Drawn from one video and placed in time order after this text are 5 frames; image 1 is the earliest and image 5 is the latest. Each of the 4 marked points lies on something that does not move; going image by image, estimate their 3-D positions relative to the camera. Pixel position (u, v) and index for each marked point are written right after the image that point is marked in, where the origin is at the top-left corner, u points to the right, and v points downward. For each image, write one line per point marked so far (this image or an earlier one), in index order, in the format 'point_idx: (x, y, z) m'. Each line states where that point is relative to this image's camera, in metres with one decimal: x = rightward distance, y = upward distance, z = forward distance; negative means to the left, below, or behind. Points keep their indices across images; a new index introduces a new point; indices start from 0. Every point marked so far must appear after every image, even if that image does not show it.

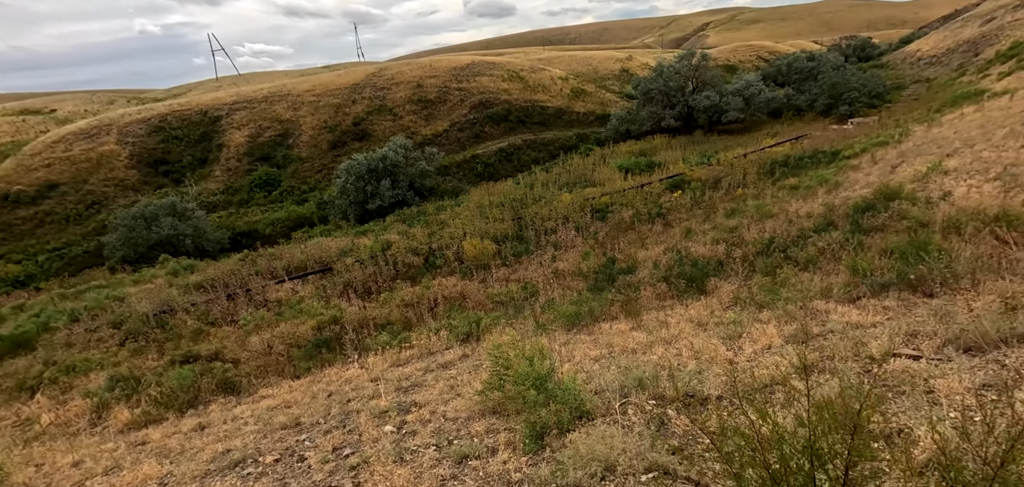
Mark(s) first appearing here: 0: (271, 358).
0: (-3.7, -1.7, +7.9) m
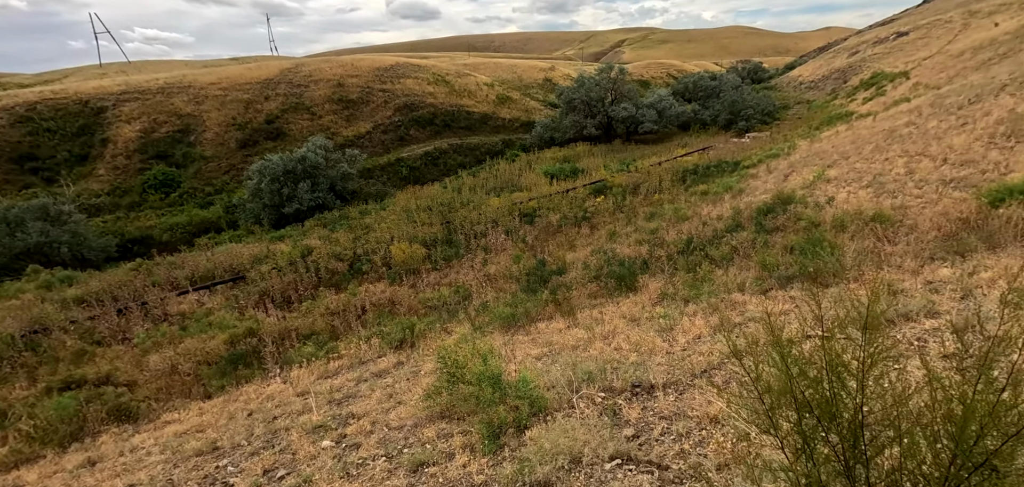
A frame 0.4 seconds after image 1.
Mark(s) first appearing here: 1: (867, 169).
0: (-4.5, -1.8, +7.4) m
1: (+5.9, +1.2, +10.1) m
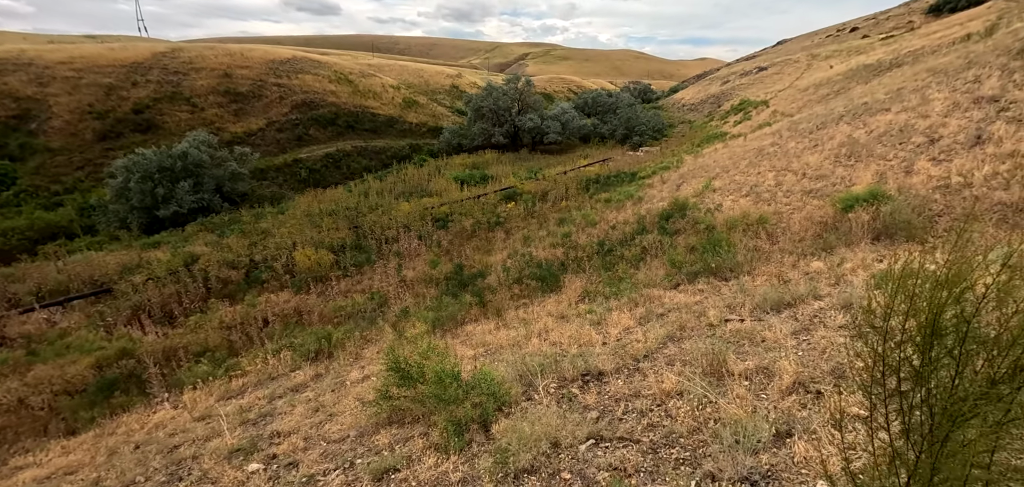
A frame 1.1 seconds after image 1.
0: (-5.4, -1.9, +6.7) m
1: (+4.4, +1.2, +11.0) m
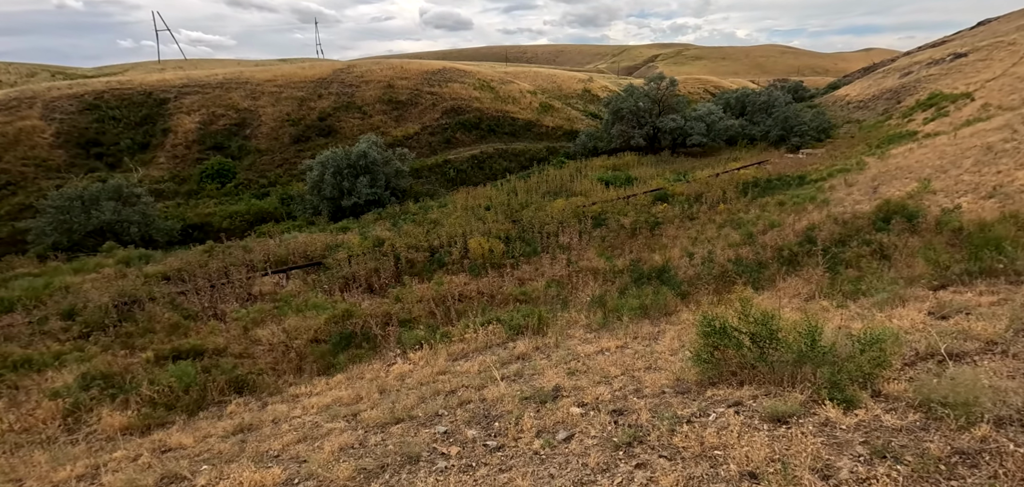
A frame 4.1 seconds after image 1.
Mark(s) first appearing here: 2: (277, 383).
0: (-3.0, -1.5, +7.7) m
1: (+7.7, +1.0, +9.6) m
2: (-2.9, -1.7, +7.1) m
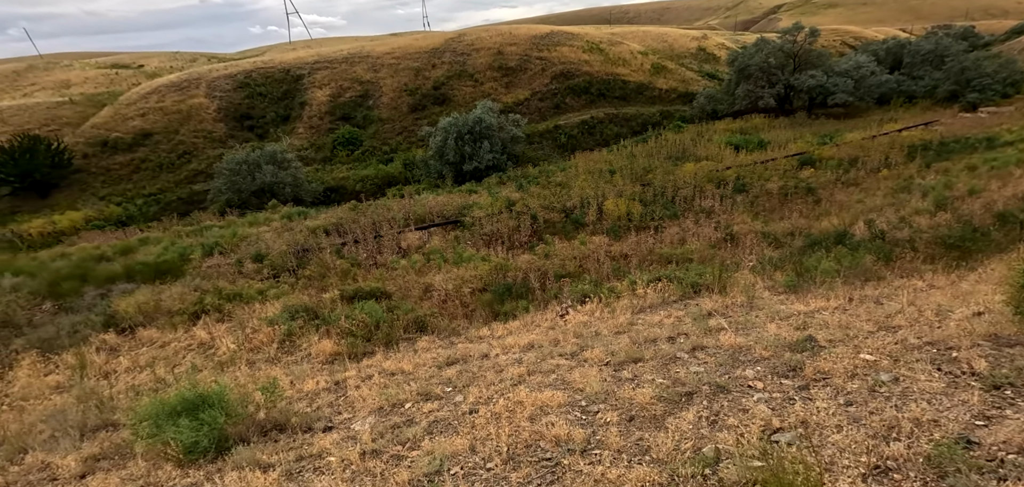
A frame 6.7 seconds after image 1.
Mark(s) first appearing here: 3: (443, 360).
0: (-0.7, -0.8, +8.2) m
1: (+10.2, +1.4, +7.8) m
2: (-0.7, -1.1, +7.6) m
3: (-0.6, -1.1, +5.3) m
